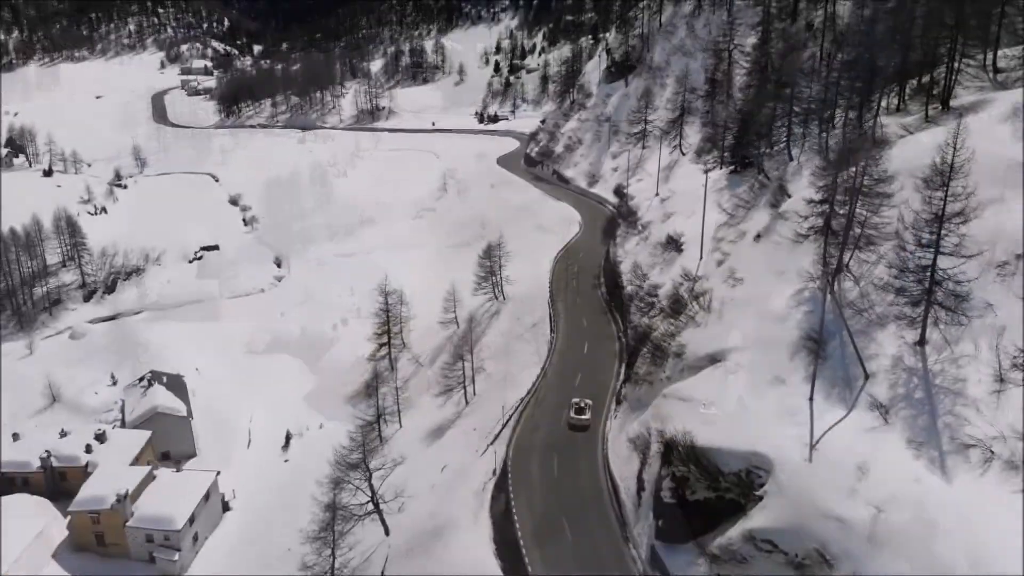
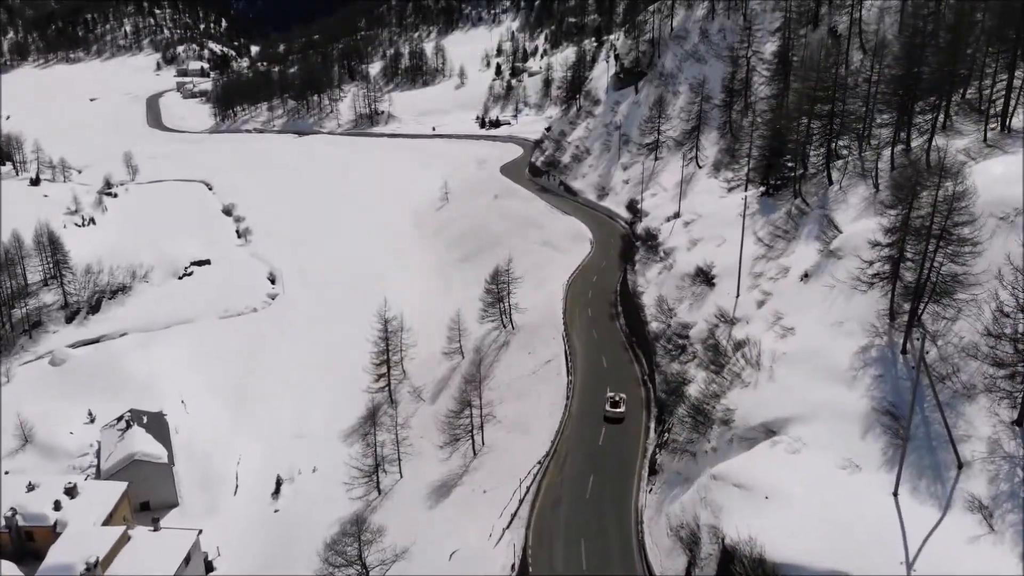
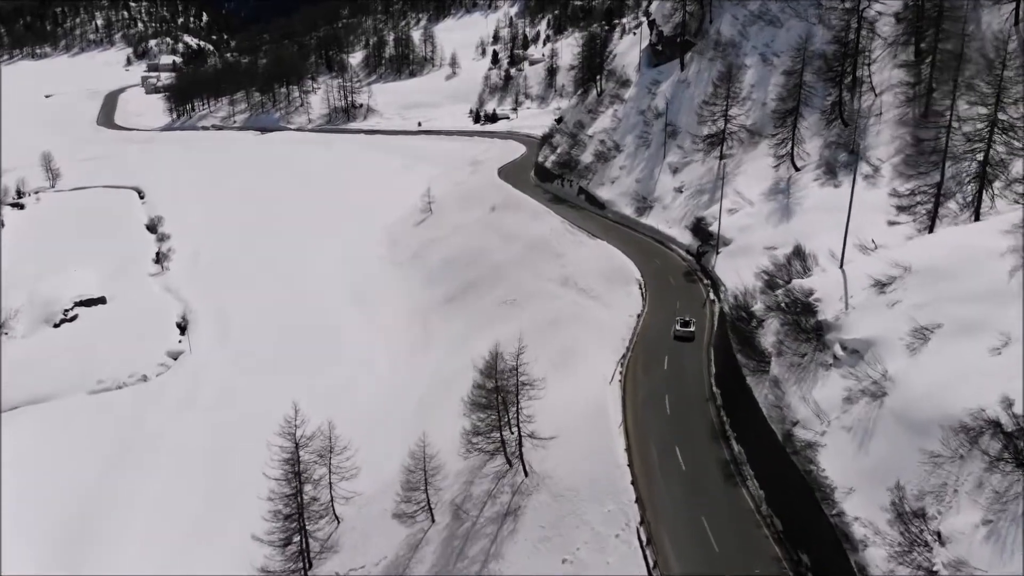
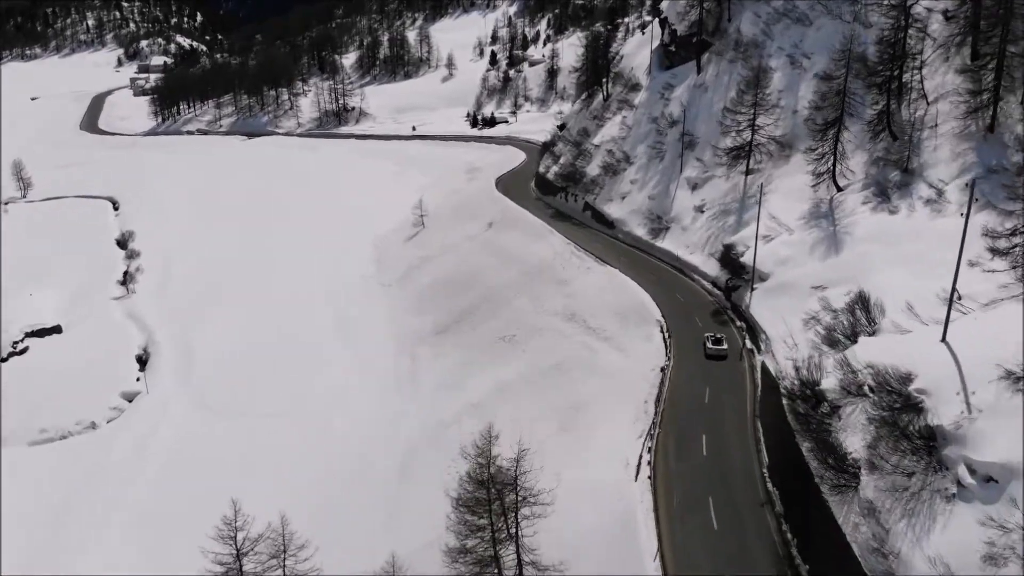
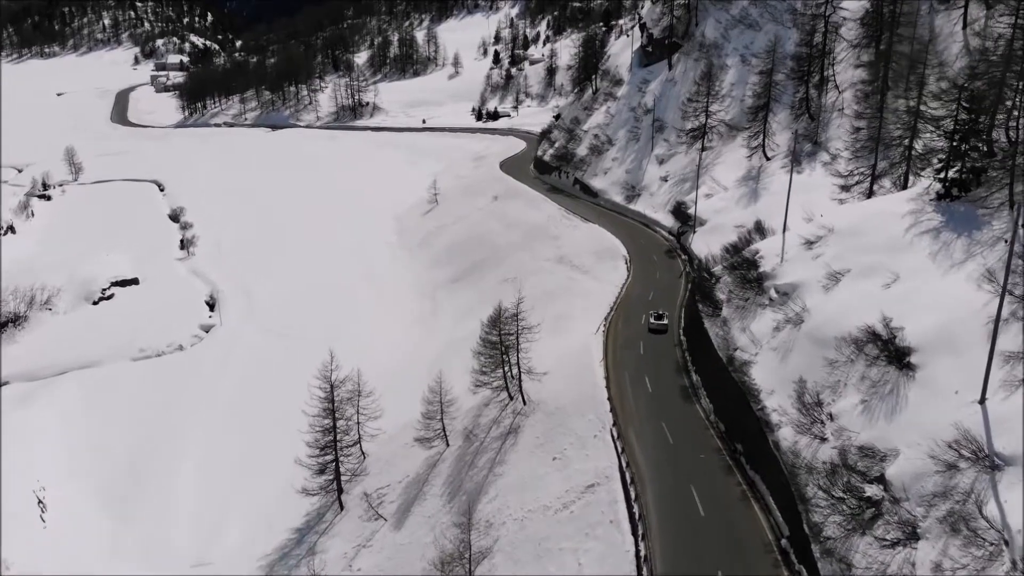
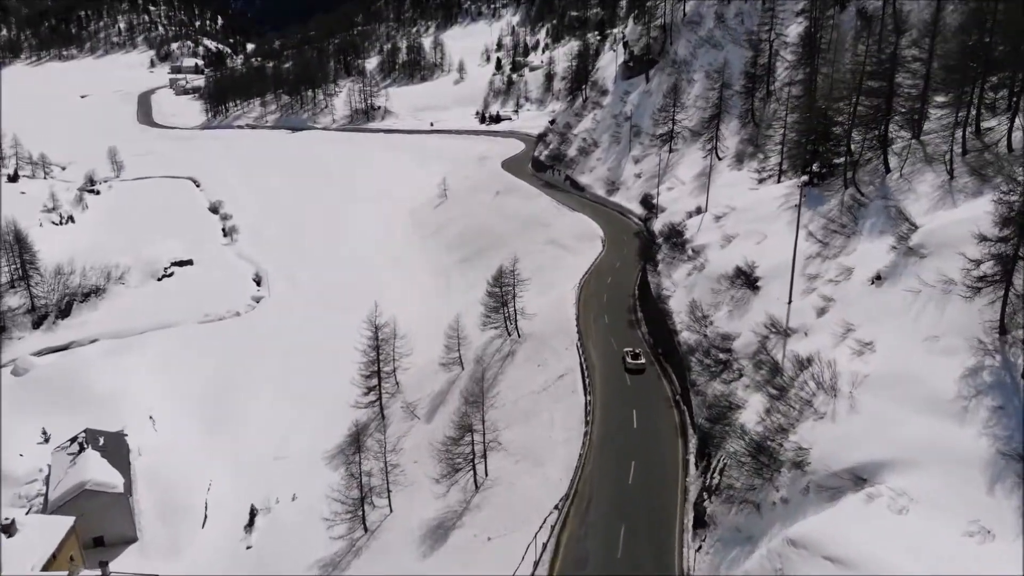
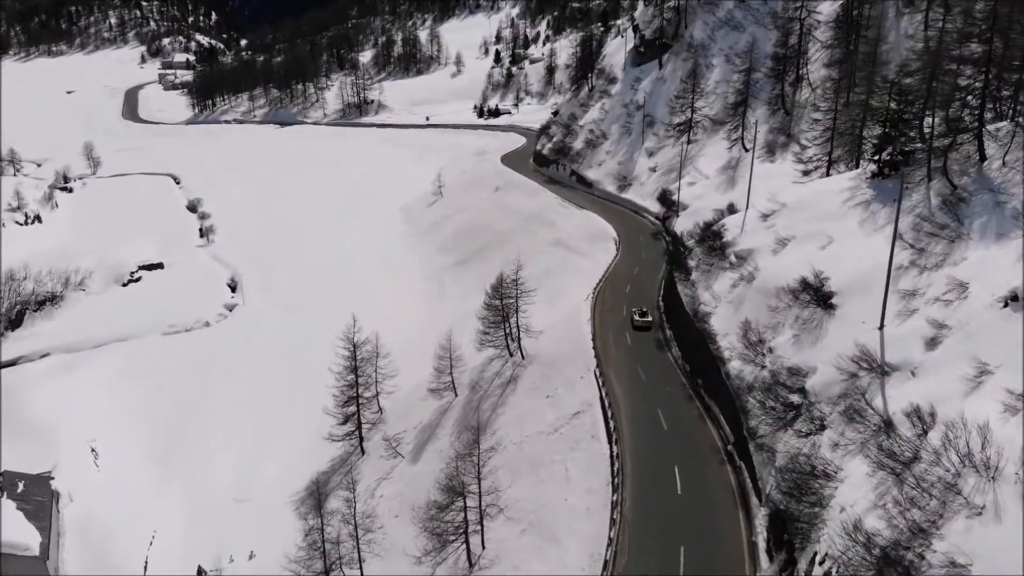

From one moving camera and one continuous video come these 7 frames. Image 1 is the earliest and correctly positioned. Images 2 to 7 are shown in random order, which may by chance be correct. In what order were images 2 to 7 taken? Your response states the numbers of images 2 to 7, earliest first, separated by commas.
2, 6, 7, 5, 3, 4
